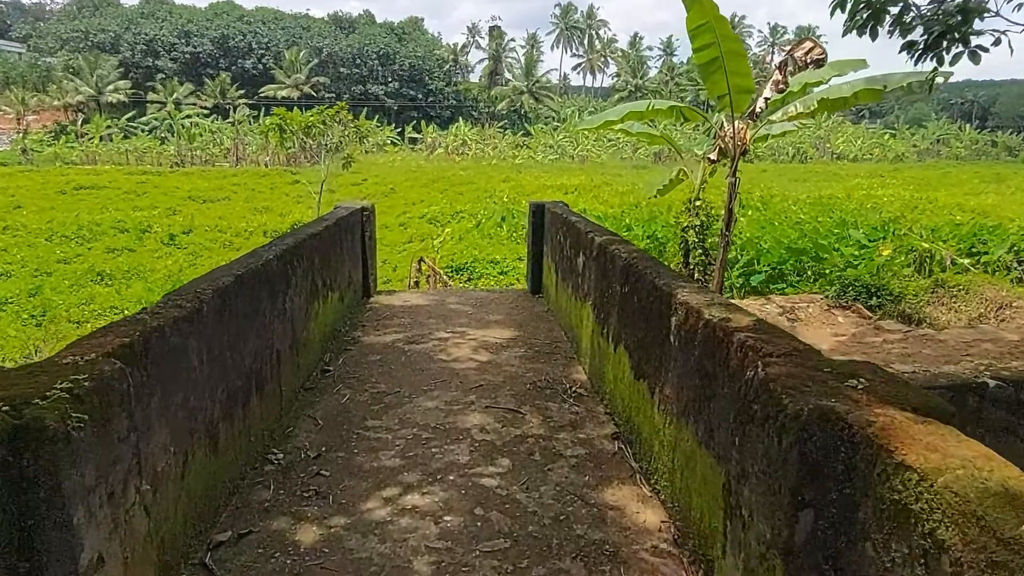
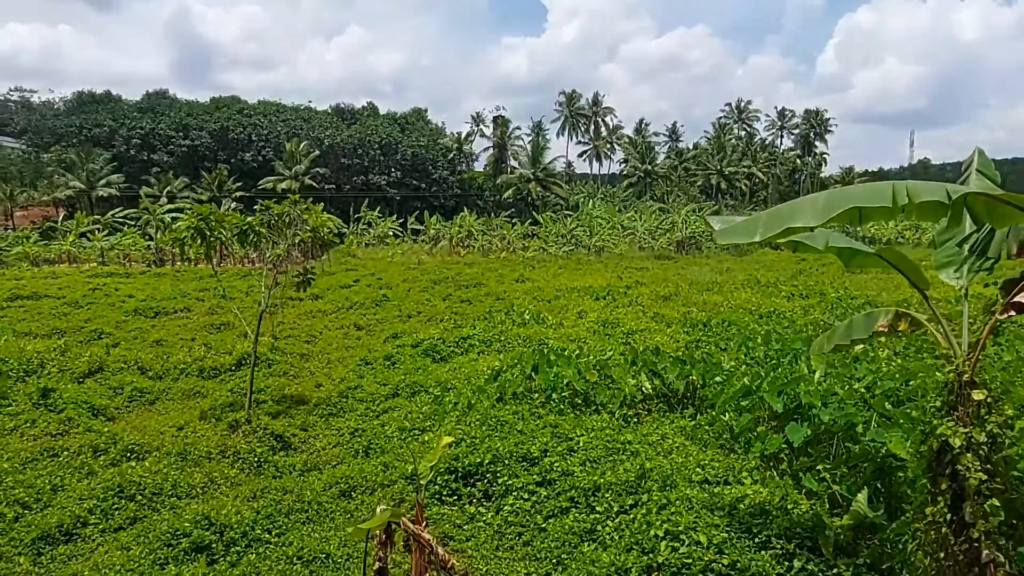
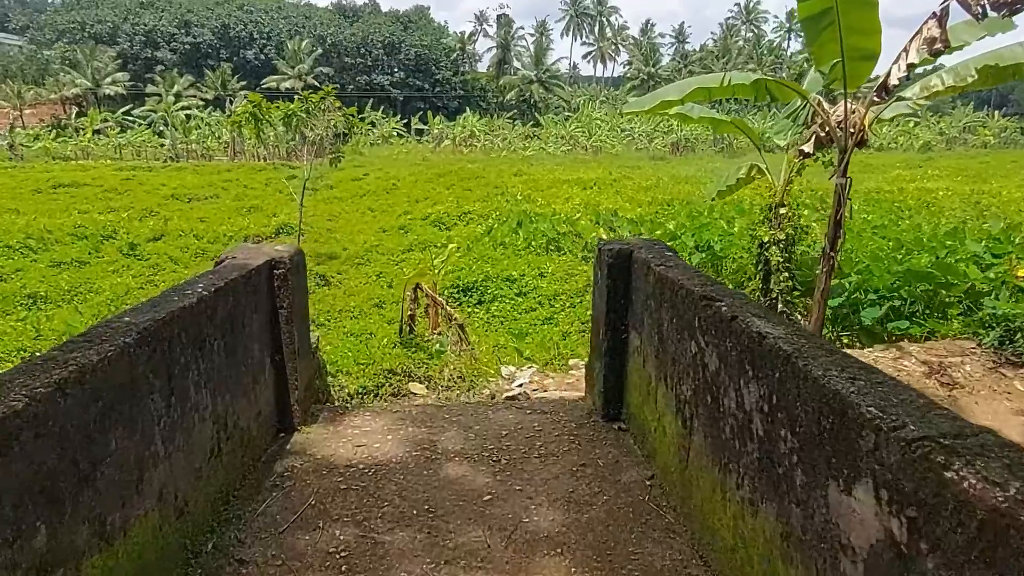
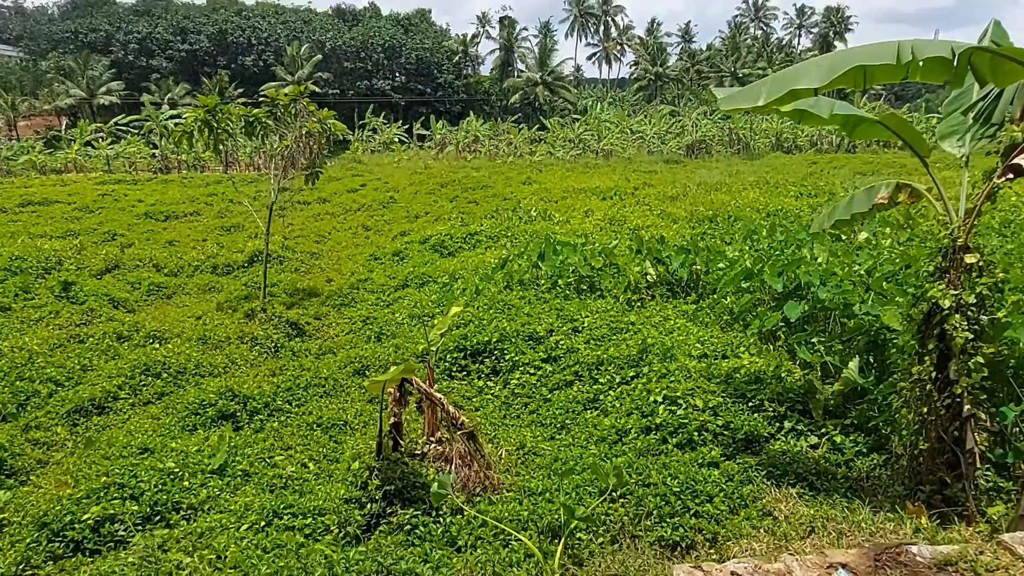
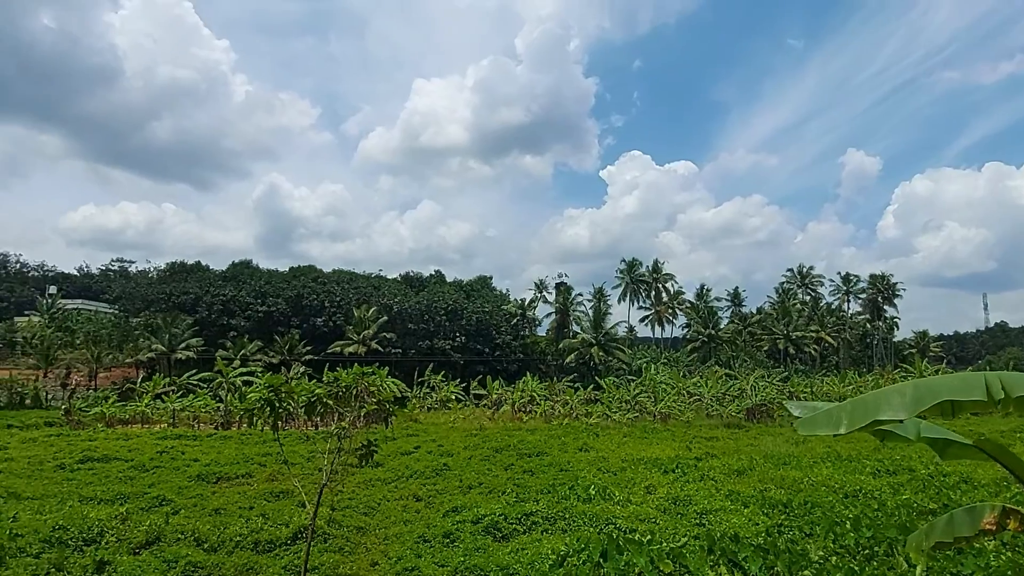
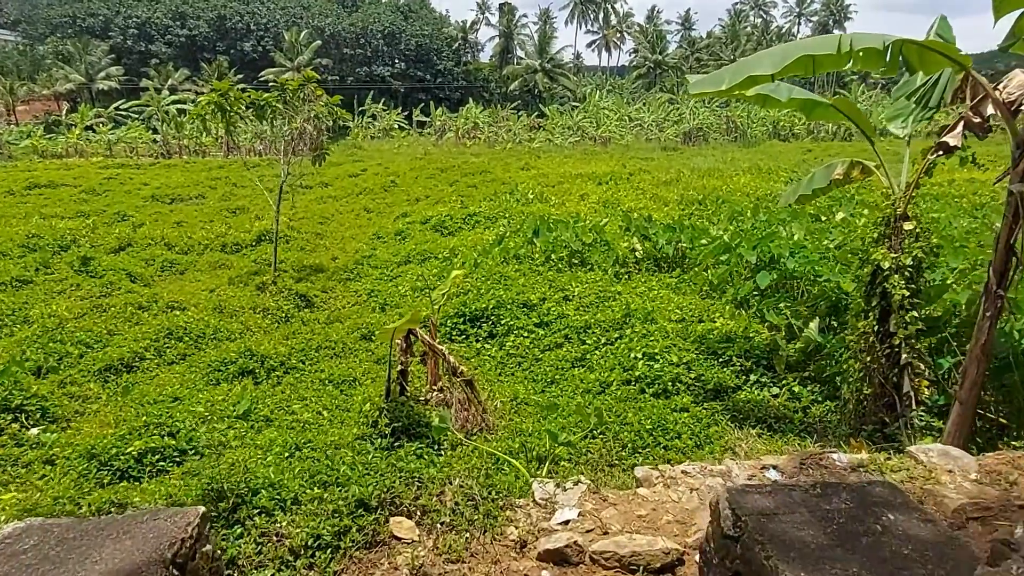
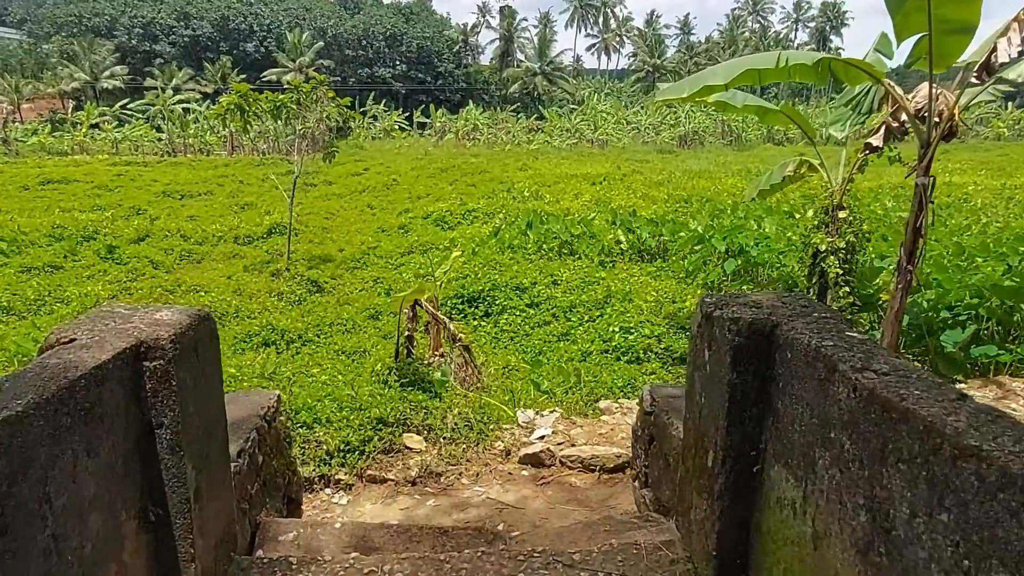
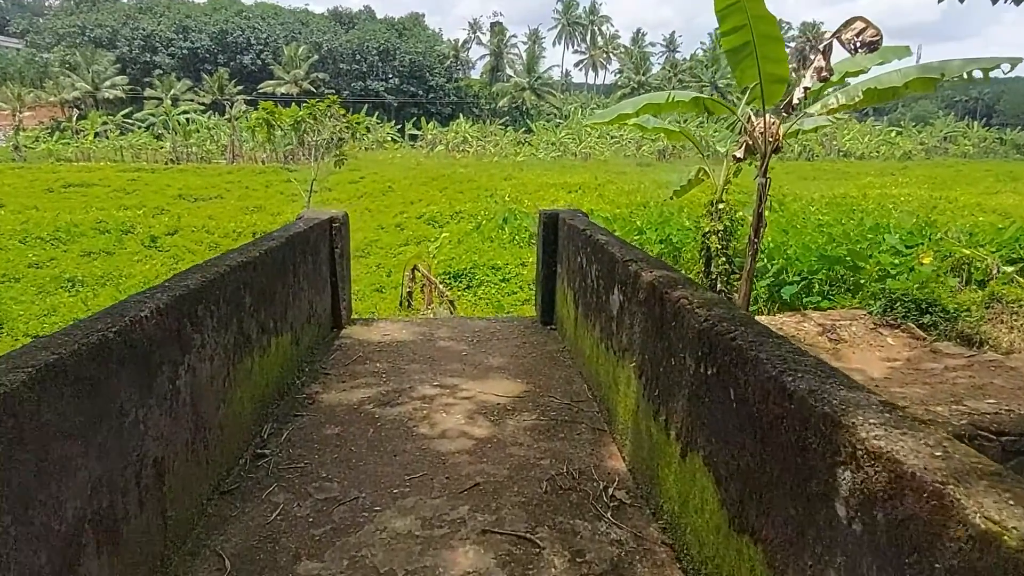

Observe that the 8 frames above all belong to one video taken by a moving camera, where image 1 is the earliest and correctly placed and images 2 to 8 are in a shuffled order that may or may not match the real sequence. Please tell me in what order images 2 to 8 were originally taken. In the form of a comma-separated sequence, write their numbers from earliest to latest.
8, 3, 7, 6, 4, 2, 5
